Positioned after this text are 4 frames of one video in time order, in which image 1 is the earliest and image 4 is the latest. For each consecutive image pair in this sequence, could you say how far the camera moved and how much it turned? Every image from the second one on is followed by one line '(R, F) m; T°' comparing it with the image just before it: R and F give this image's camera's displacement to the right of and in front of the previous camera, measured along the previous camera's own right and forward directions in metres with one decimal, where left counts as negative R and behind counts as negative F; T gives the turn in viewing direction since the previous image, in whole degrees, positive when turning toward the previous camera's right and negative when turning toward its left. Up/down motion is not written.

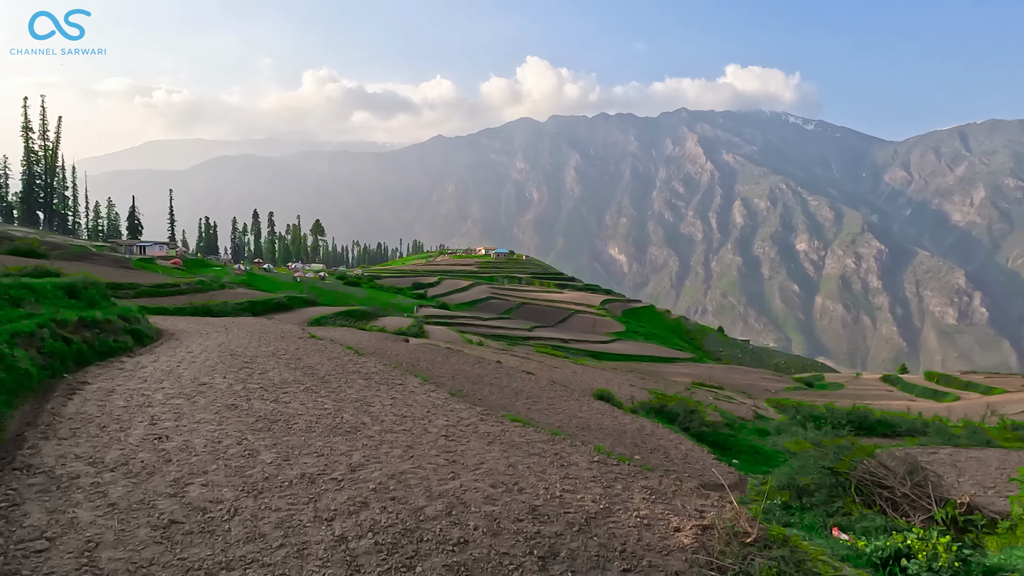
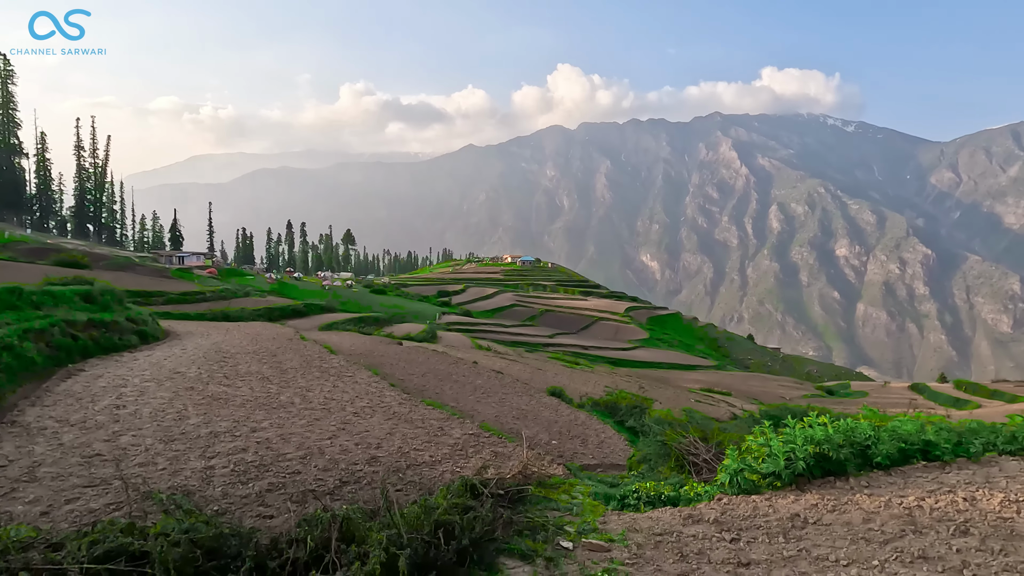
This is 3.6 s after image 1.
(+2.7, -1.7) m; -3°
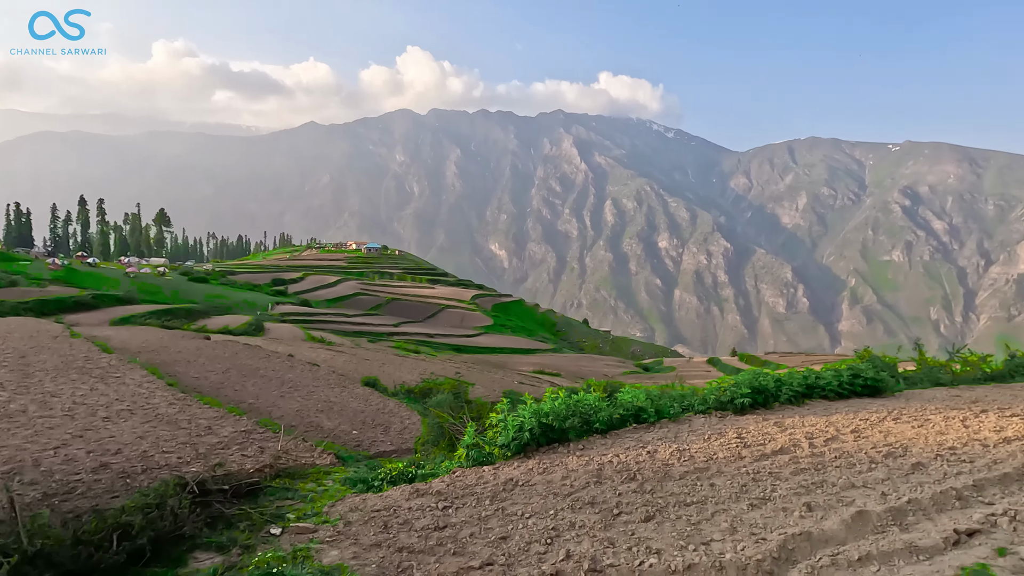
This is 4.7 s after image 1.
(+1.3, -0.5) m; +17°
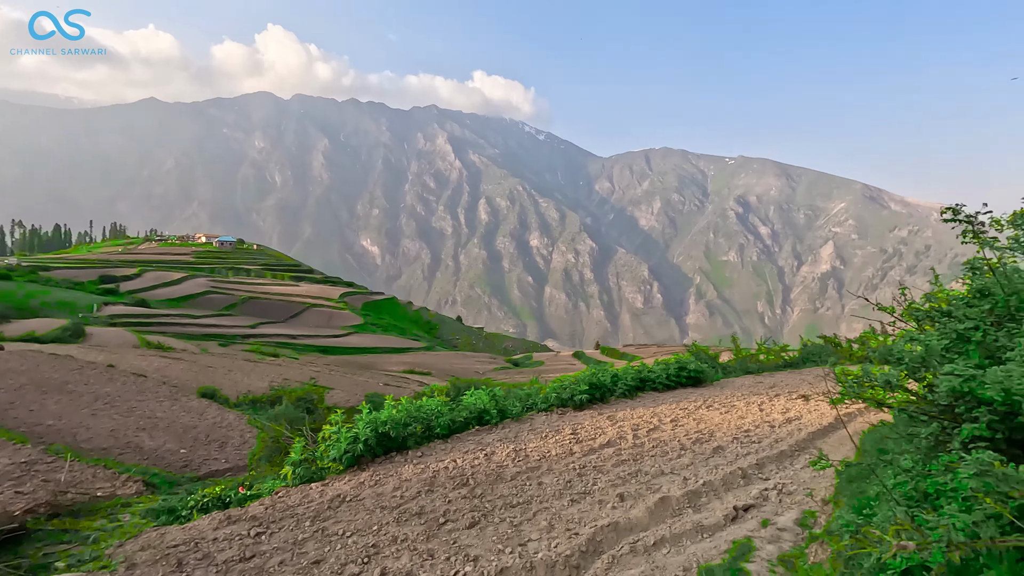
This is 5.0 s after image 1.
(+0.6, +0.1) m; +13°
